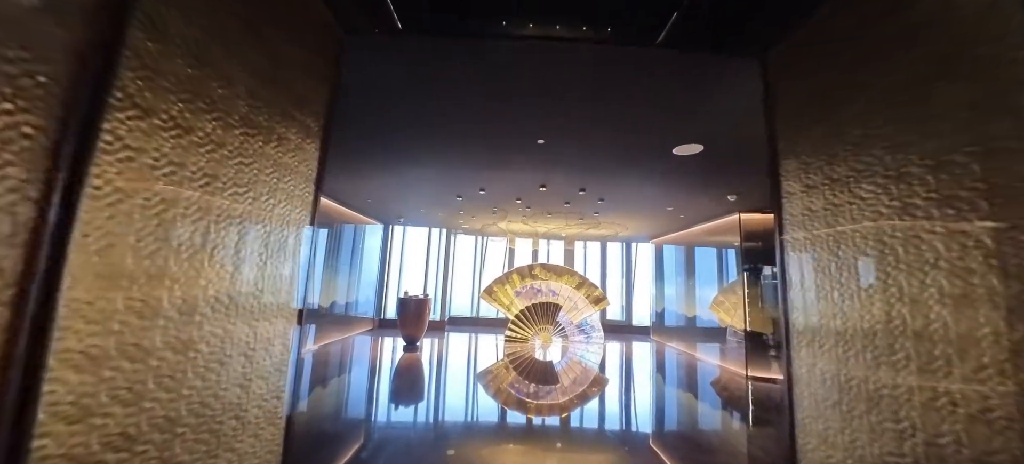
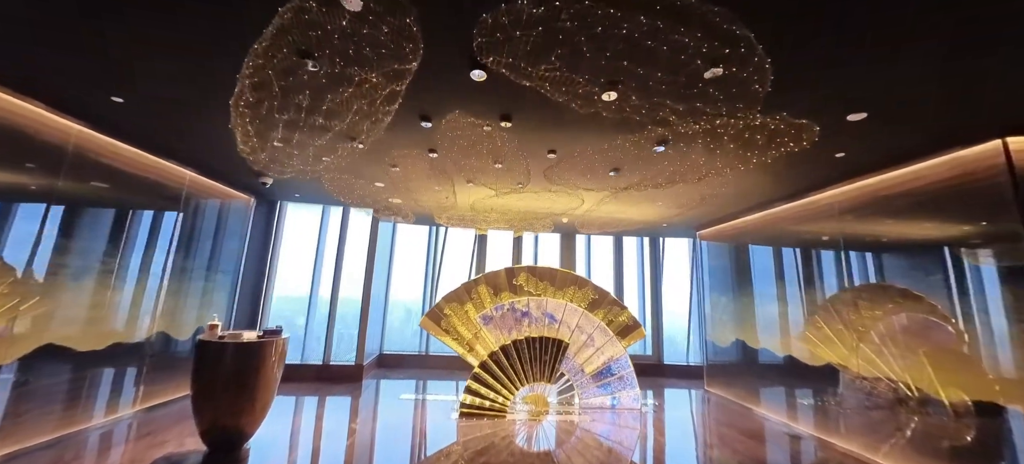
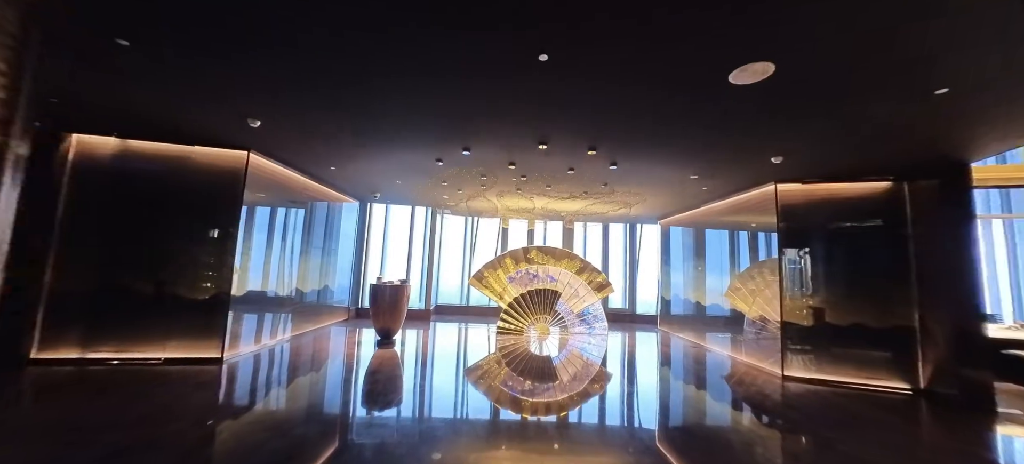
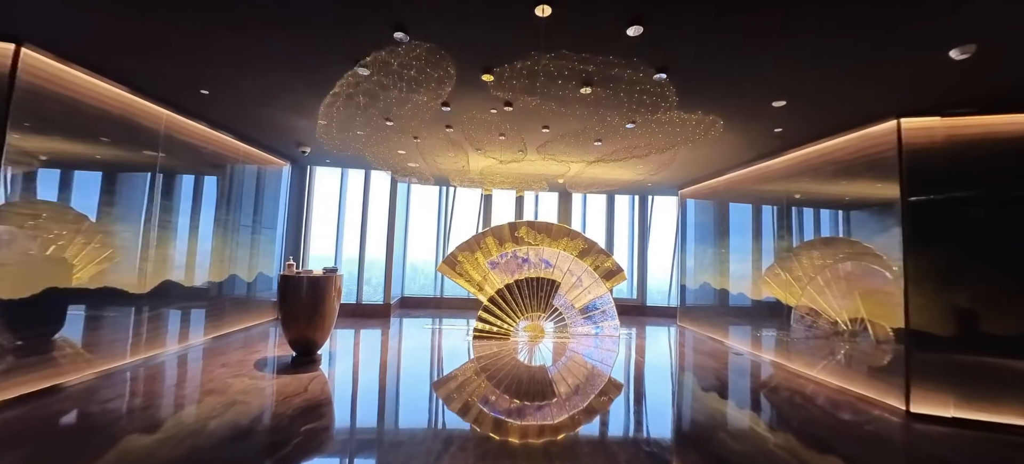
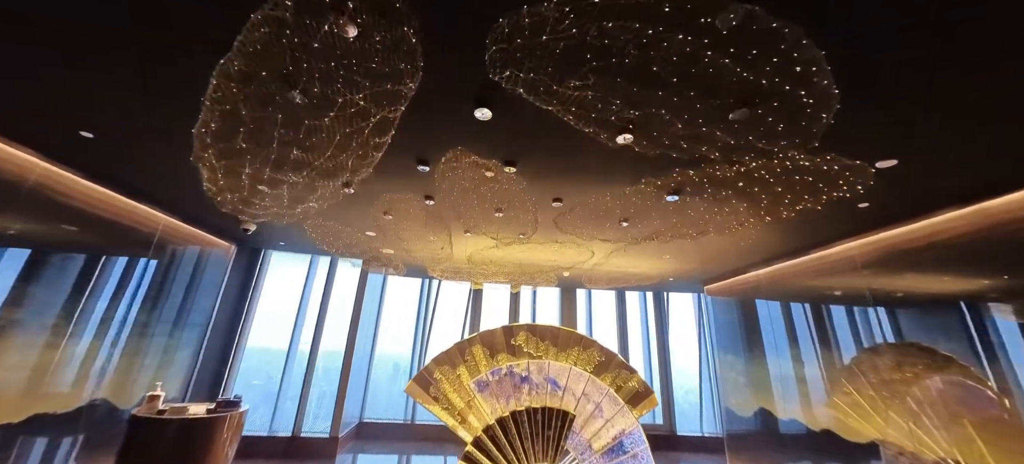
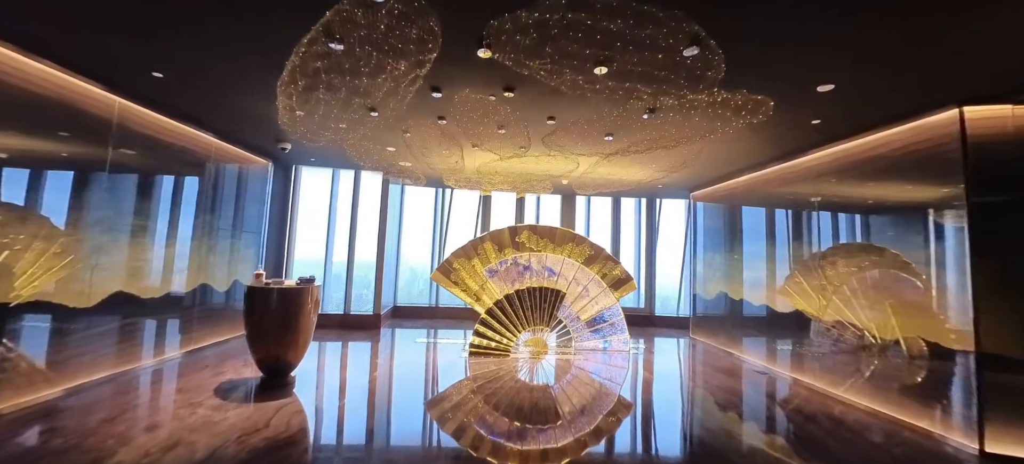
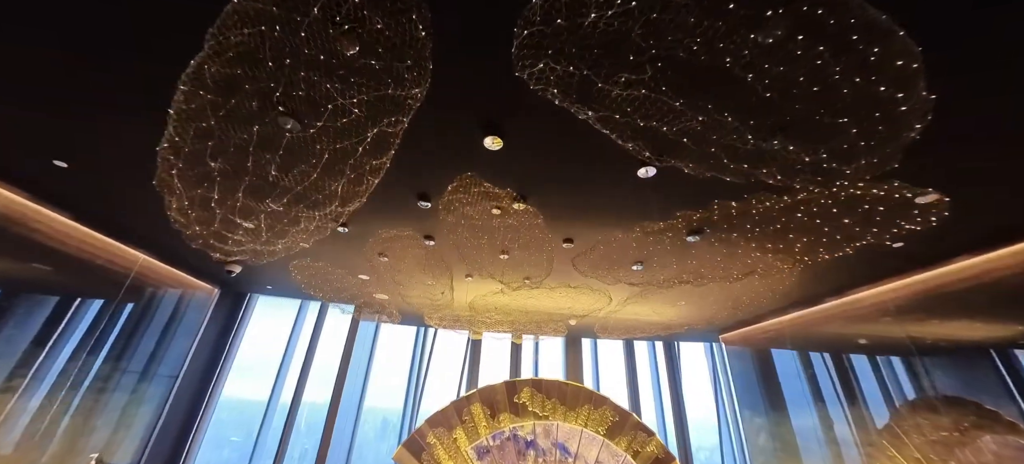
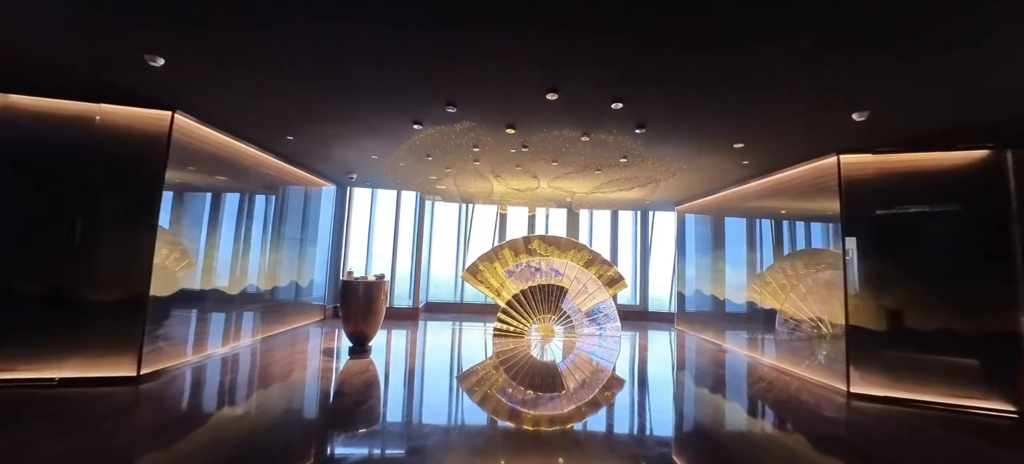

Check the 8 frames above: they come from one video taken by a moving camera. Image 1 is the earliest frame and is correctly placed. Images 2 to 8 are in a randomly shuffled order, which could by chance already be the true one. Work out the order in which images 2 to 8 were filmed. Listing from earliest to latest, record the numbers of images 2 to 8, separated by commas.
3, 8, 4, 6, 2, 5, 7
